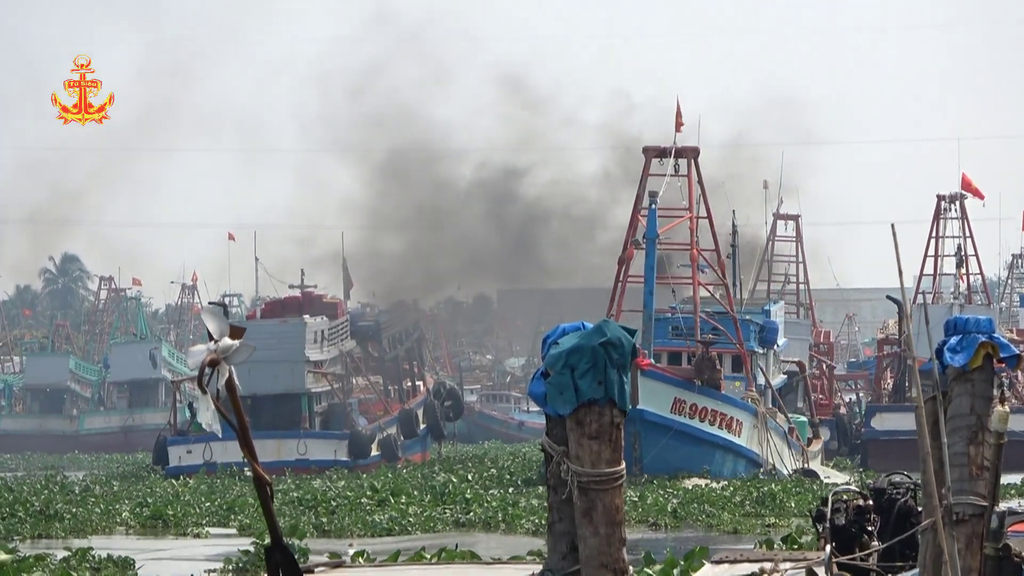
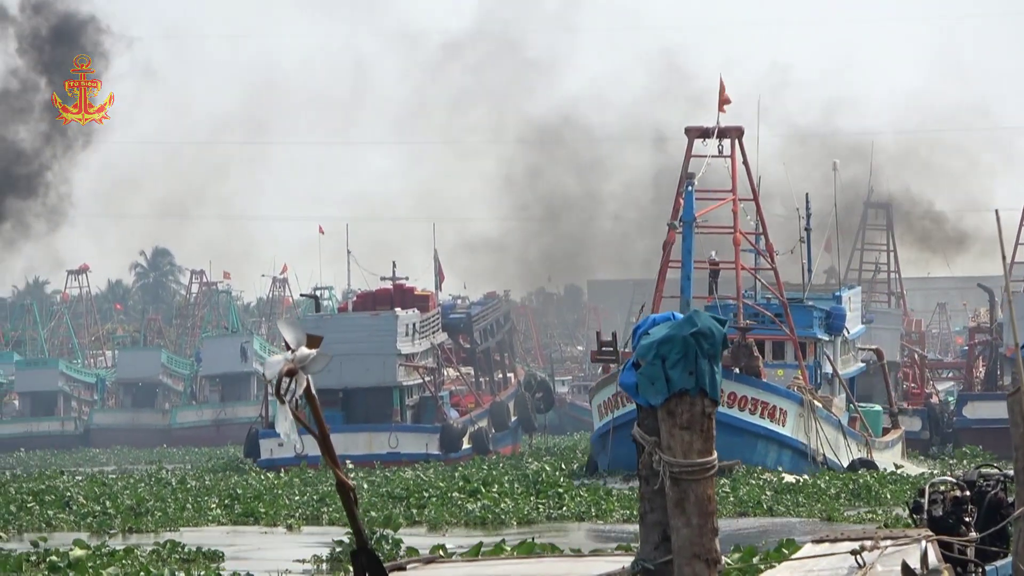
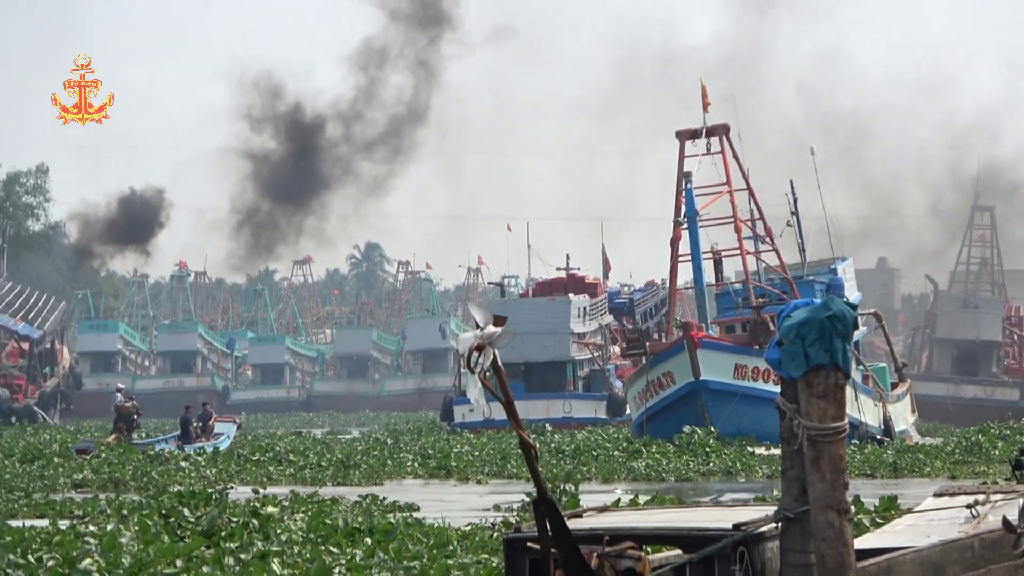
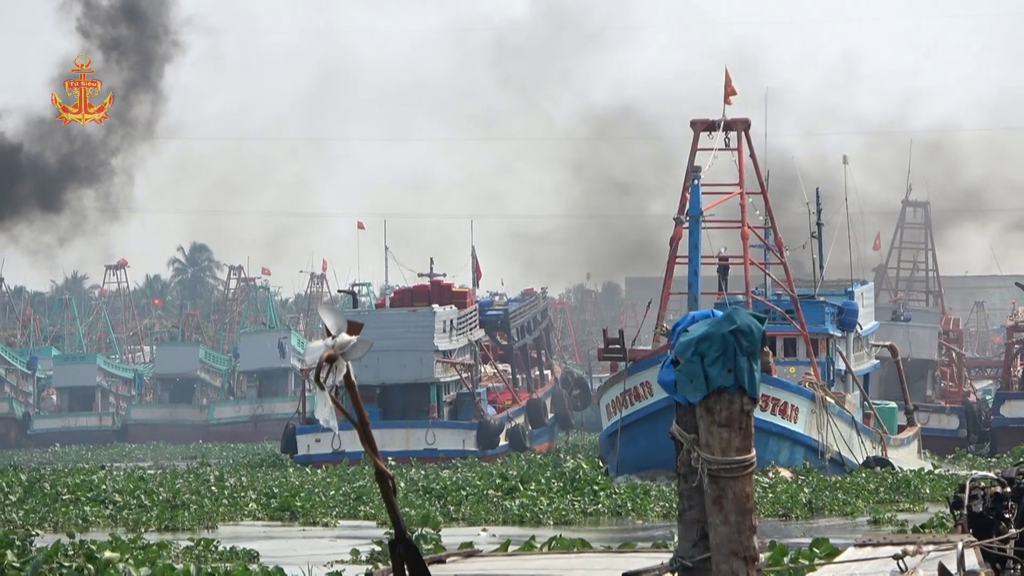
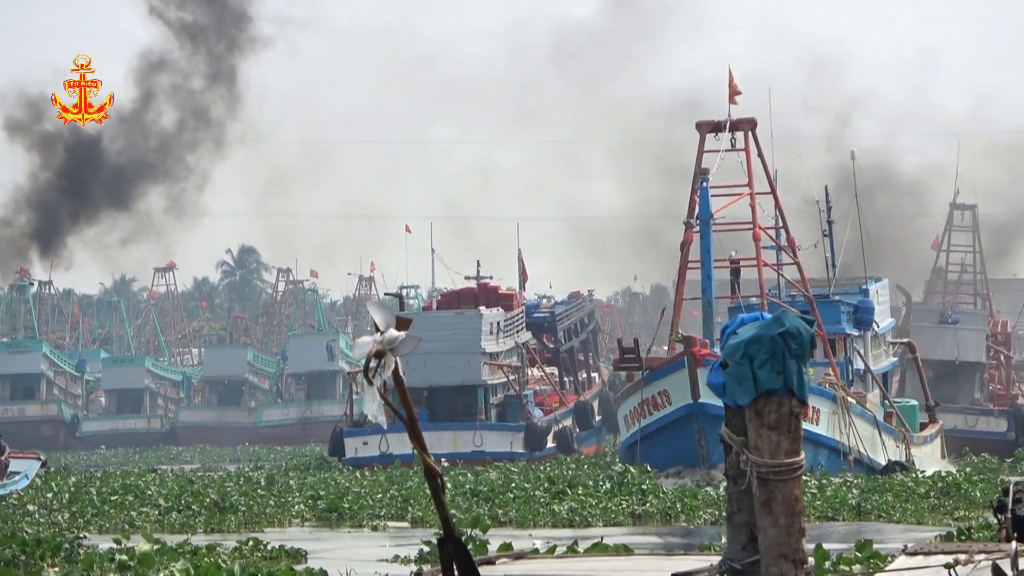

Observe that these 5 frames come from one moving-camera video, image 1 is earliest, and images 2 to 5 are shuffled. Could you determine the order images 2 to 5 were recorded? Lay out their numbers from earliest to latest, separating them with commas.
2, 4, 5, 3
